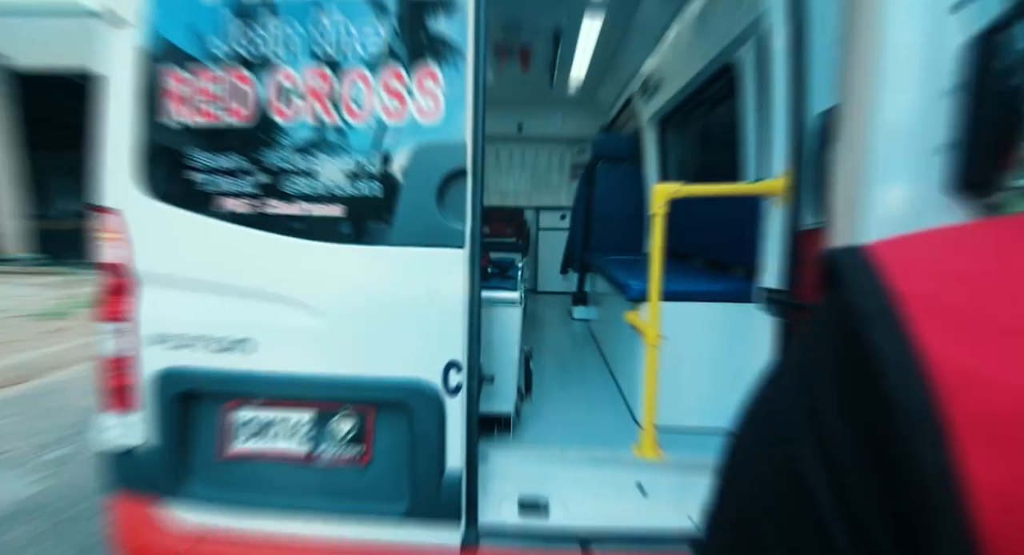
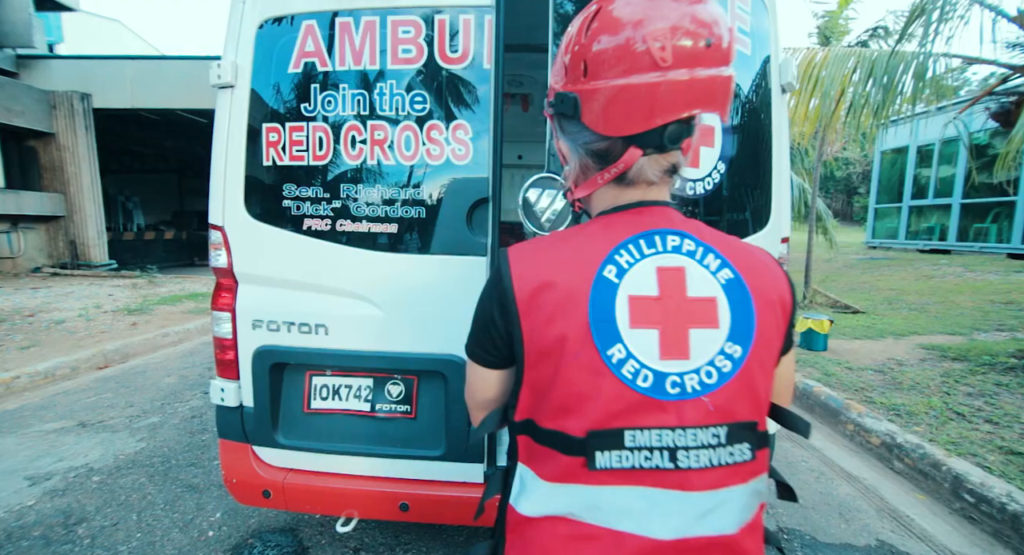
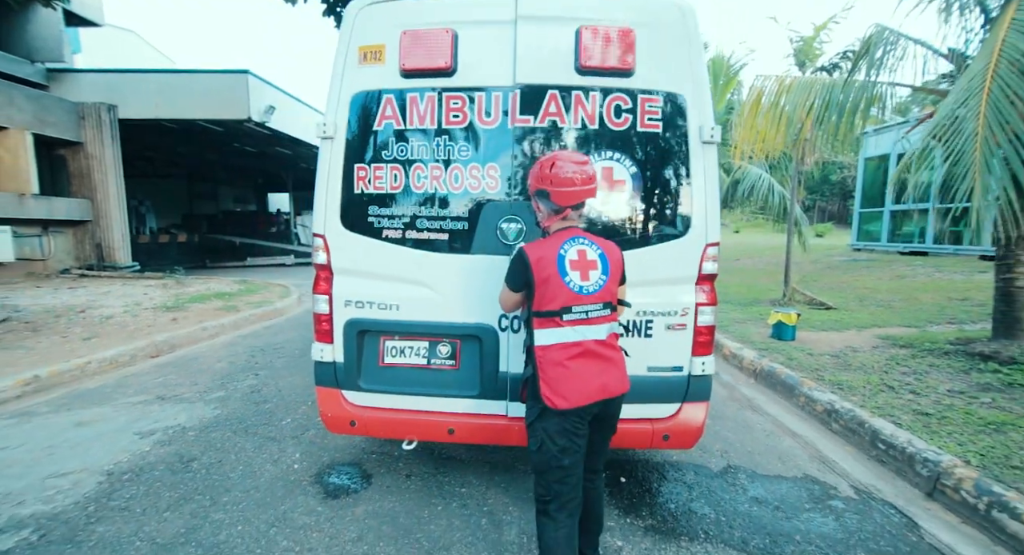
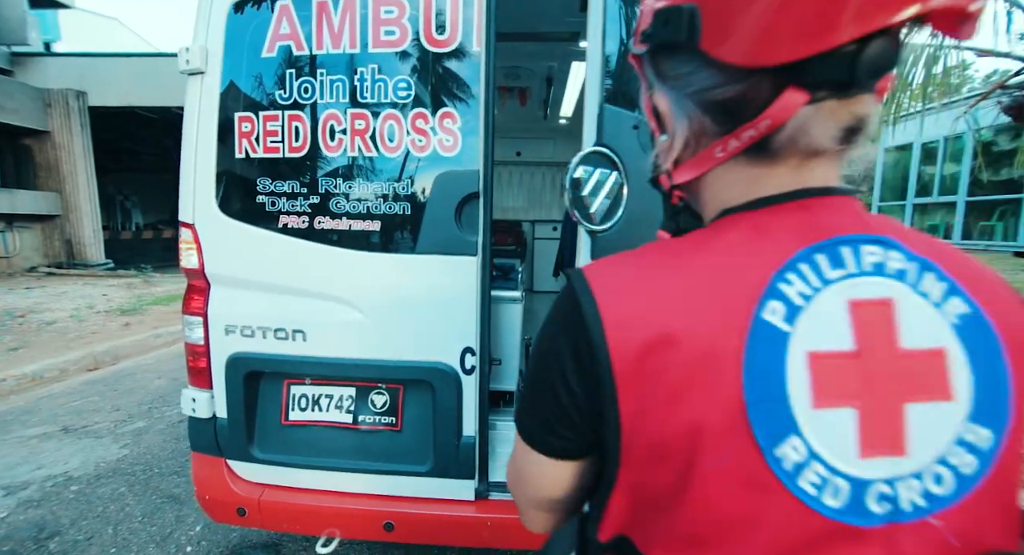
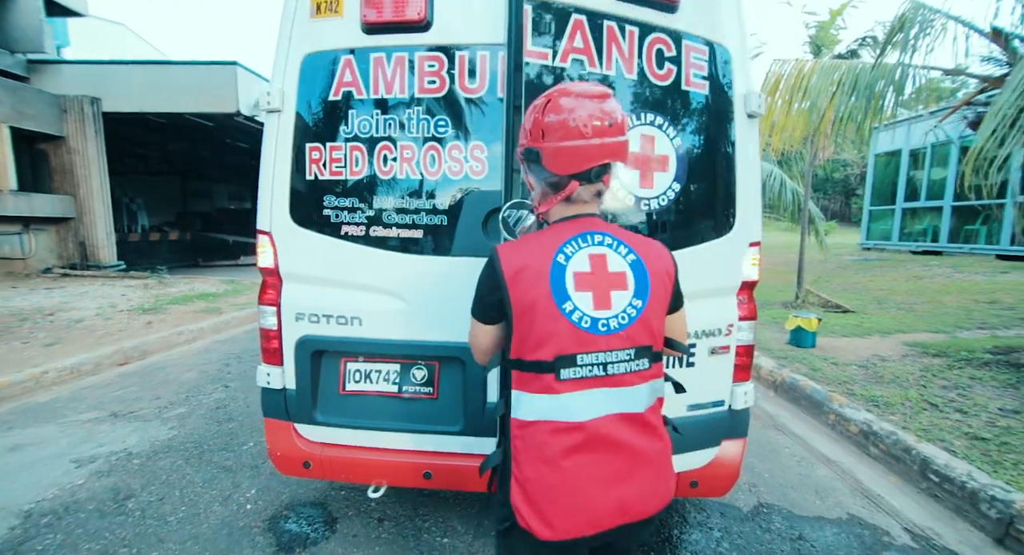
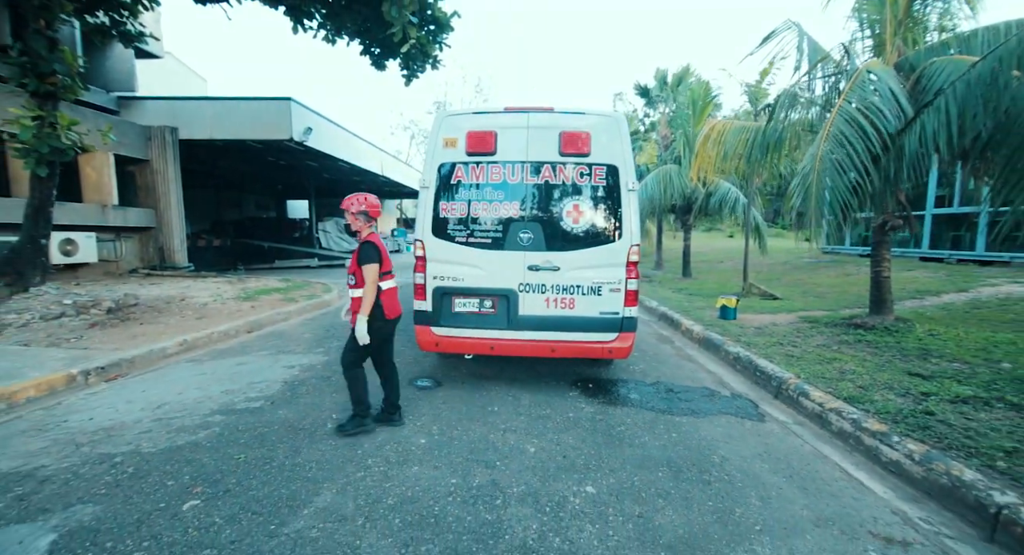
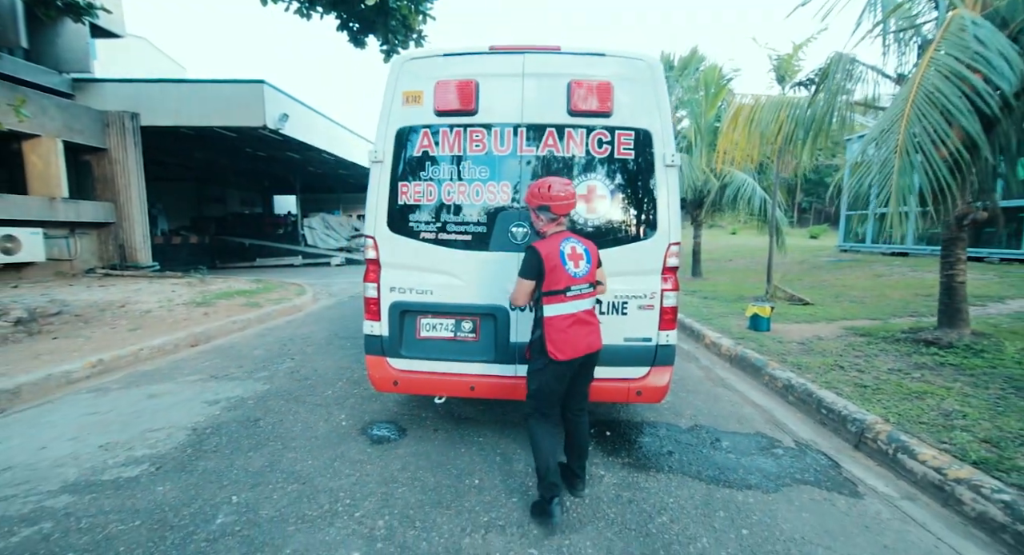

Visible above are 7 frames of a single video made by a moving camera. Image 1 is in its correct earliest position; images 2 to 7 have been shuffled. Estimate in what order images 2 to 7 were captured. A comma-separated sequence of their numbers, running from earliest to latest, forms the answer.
4, 2, 5, 3, 7, 6
